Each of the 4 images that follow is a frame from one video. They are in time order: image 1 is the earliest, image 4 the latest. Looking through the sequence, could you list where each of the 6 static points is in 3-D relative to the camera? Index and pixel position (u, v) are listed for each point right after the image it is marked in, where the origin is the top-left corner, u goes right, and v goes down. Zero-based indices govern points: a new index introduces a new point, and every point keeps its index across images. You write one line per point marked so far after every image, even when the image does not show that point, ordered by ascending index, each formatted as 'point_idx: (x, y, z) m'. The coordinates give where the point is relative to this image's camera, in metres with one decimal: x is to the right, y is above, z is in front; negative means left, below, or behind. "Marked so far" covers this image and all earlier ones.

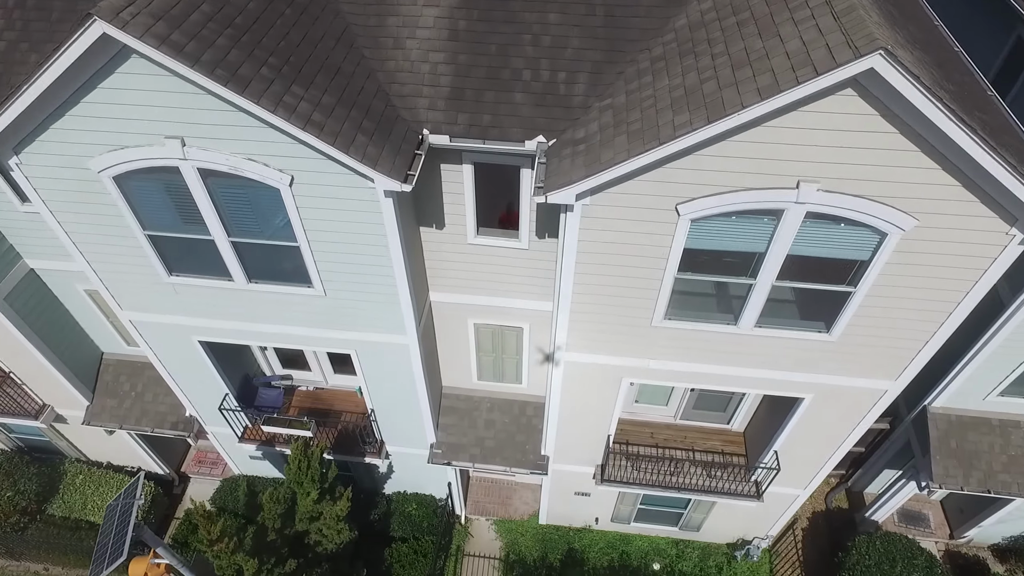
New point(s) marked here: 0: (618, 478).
0: (+2.0, -3.6, +11.6) m
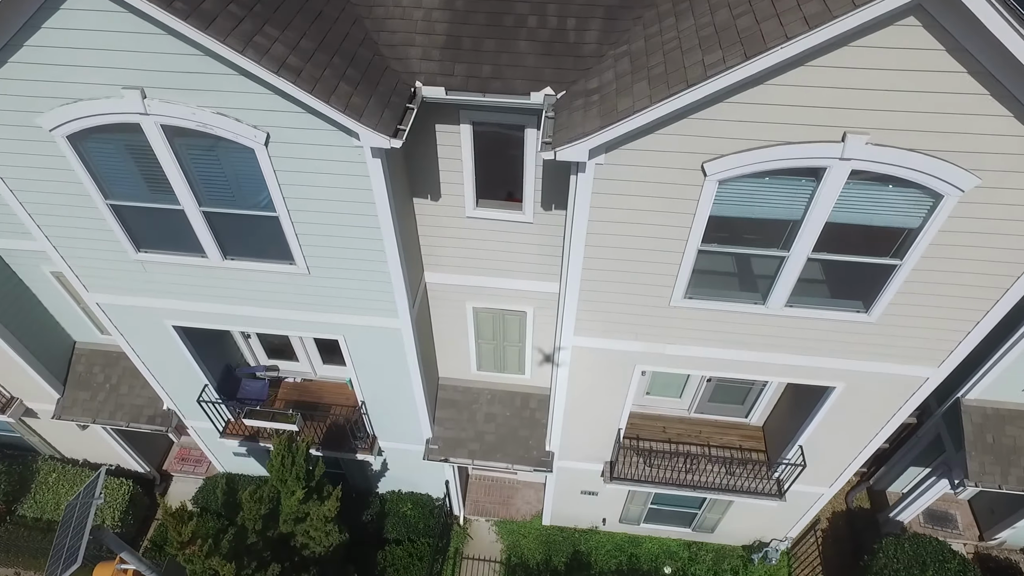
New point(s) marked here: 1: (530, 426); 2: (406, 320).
0: (+2.0, -3.3, +10.8) m
1: (+0.3, -2.5, +11.2) m
2: (-1.5, -0.5, +8.8) m
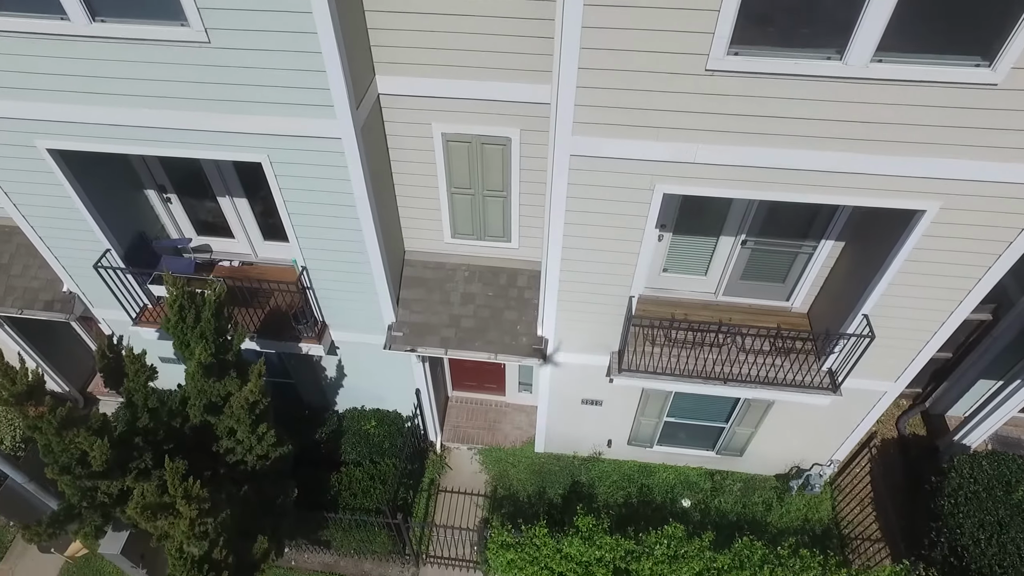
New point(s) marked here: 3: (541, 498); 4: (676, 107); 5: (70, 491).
0: (+1.8, -1.1, +8.6) m
1: (+0.1, -0.3, +9.0) m
2: (-1.8, +1.7, +6.6) m
3: (+0.5, -3.6, +10.6) m
4: (+1.6, +1.7, +5.9) m
5: (-4.5, -2.1, +6.2) m
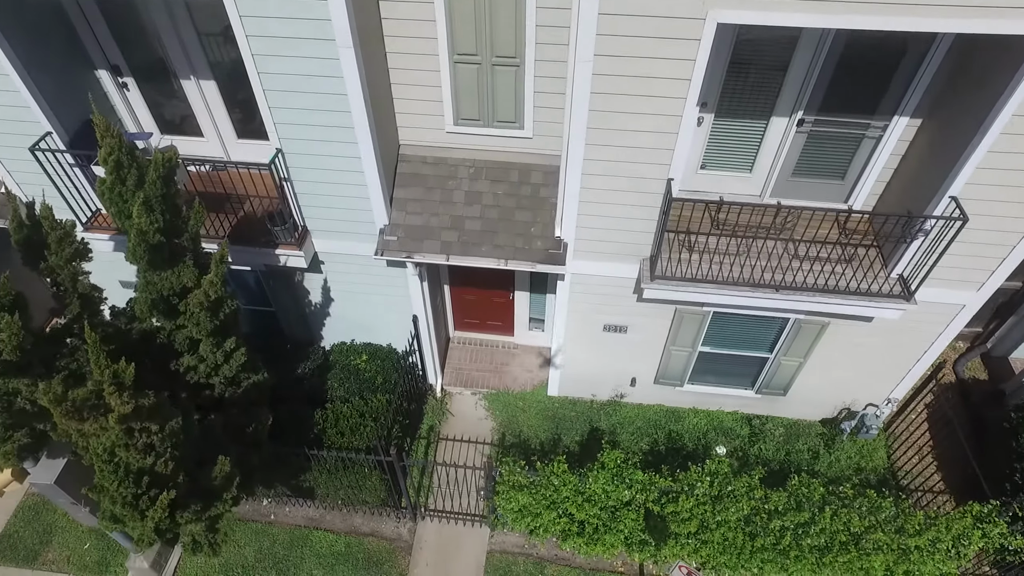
0: (+1.9, +0.1, +7.3) m
1: (+0.3, +0.9, +7.7) m
2: (-1.6, +3.0, +5.3) m
3: (+0.7, -2.4, +9.3) m
4: (+1.7, +3.0, +4.6) m
5: (-4.3, -0.8, +4.9) m
